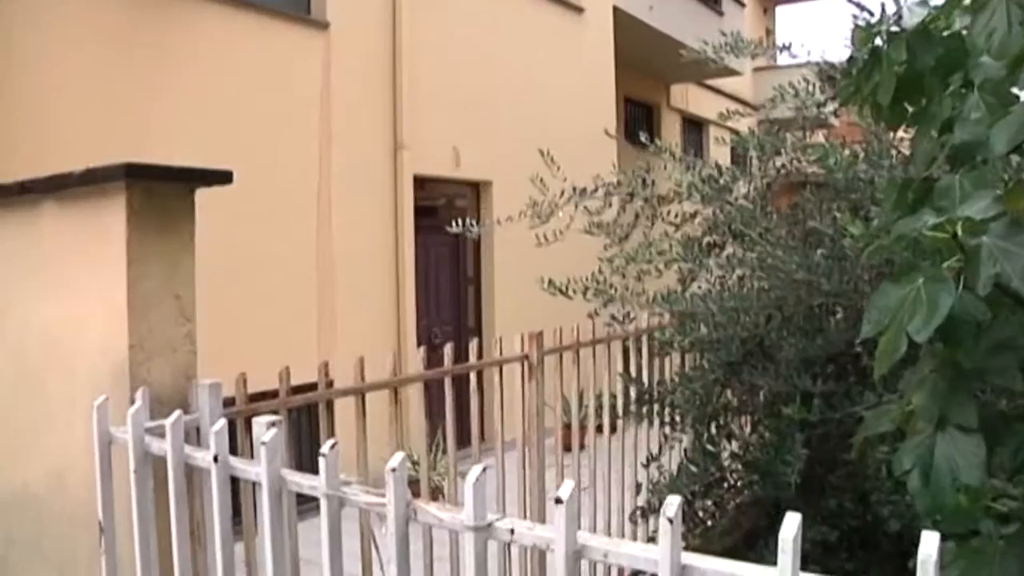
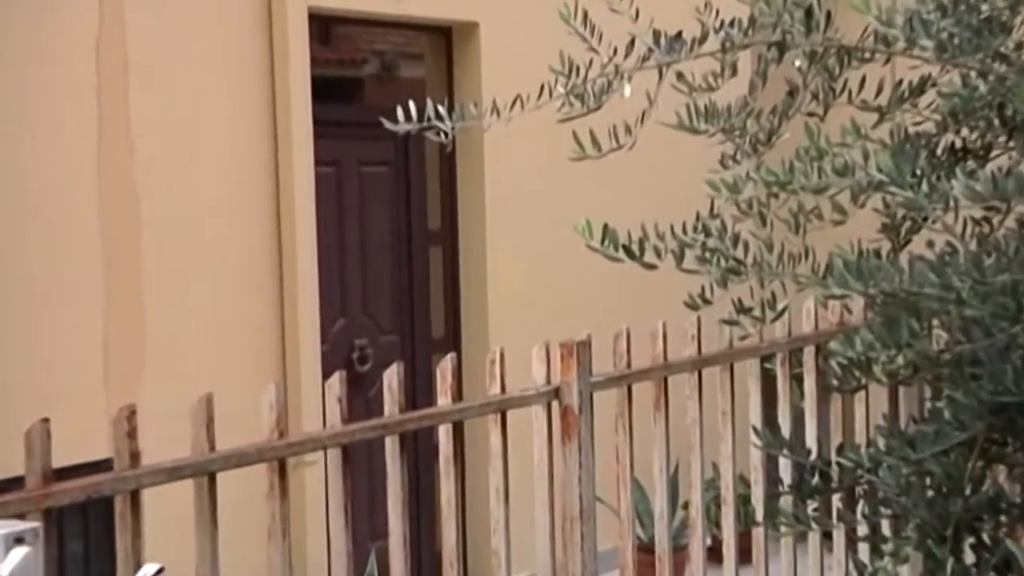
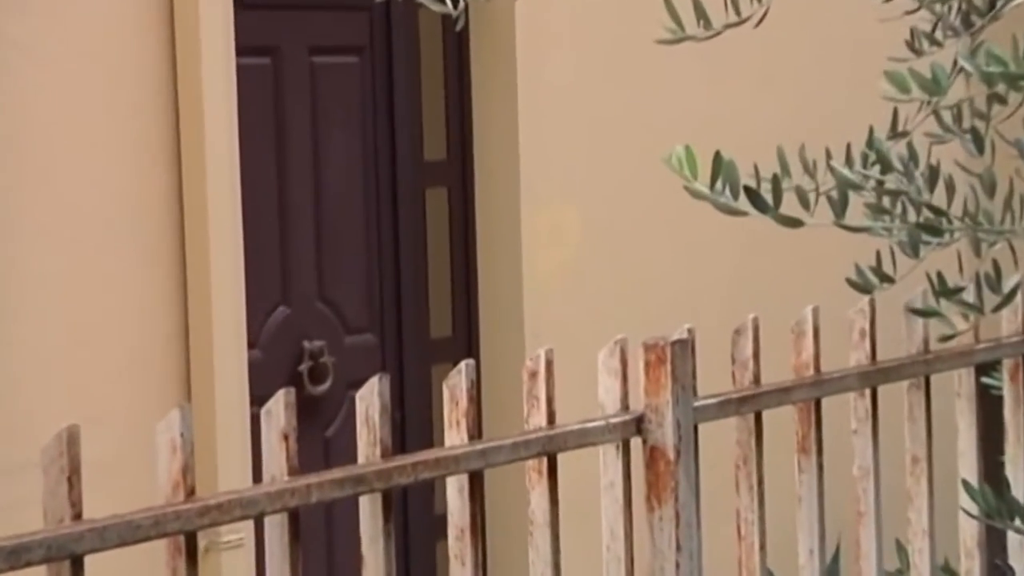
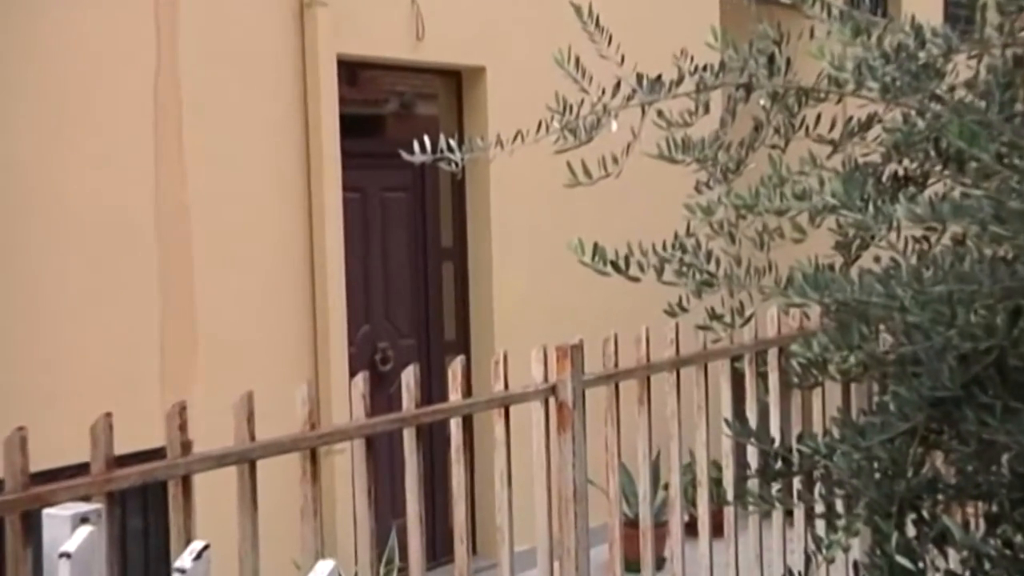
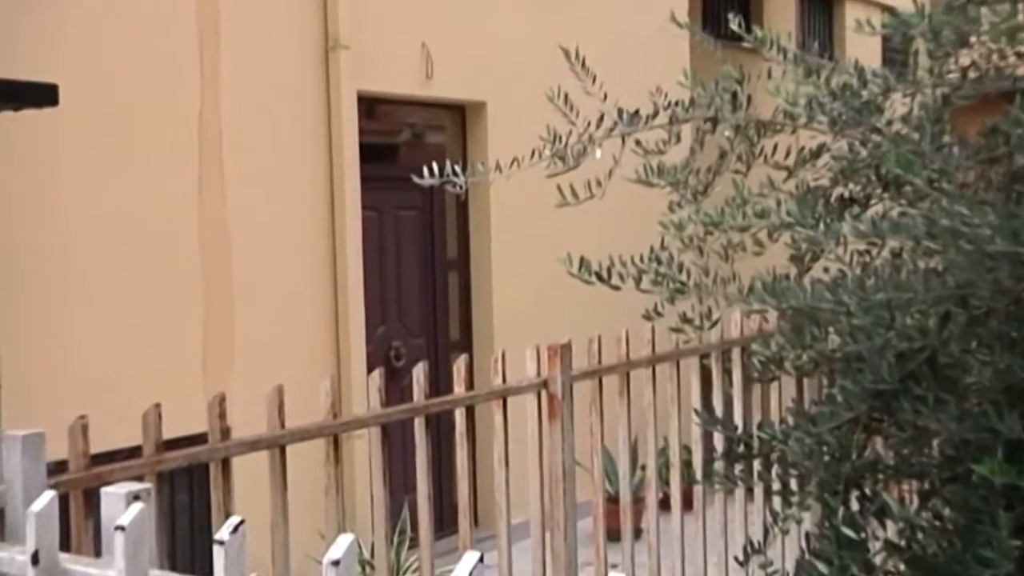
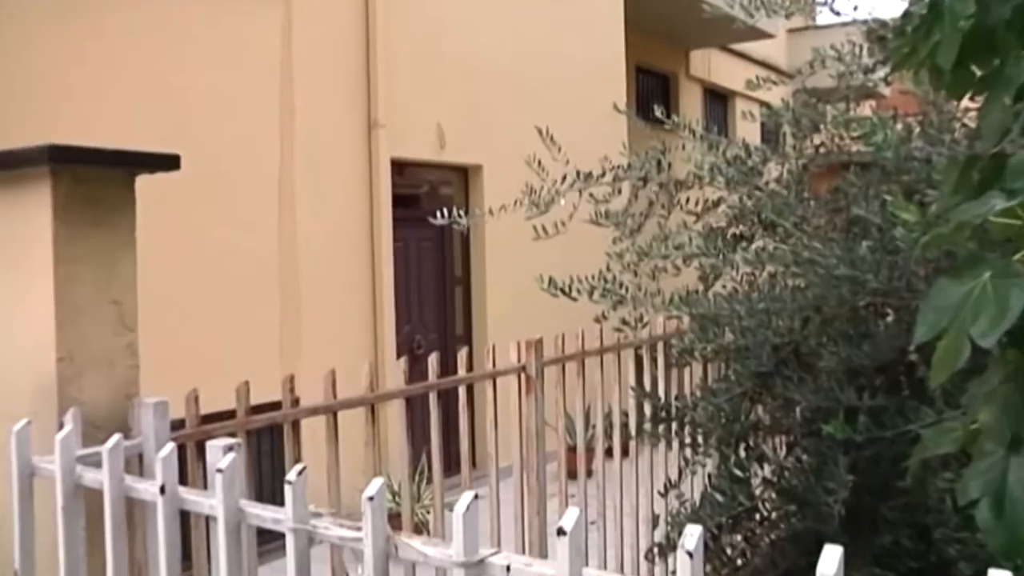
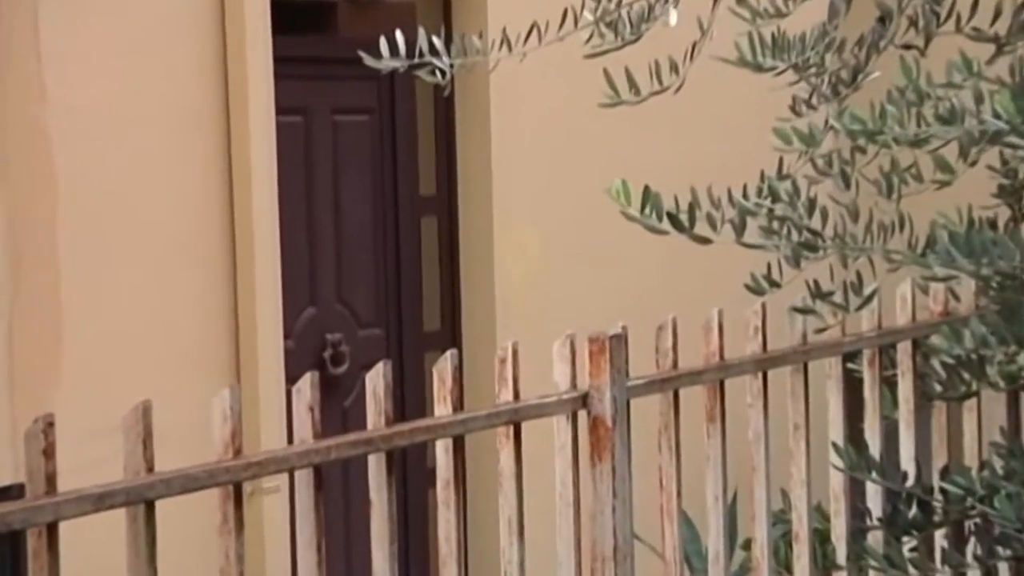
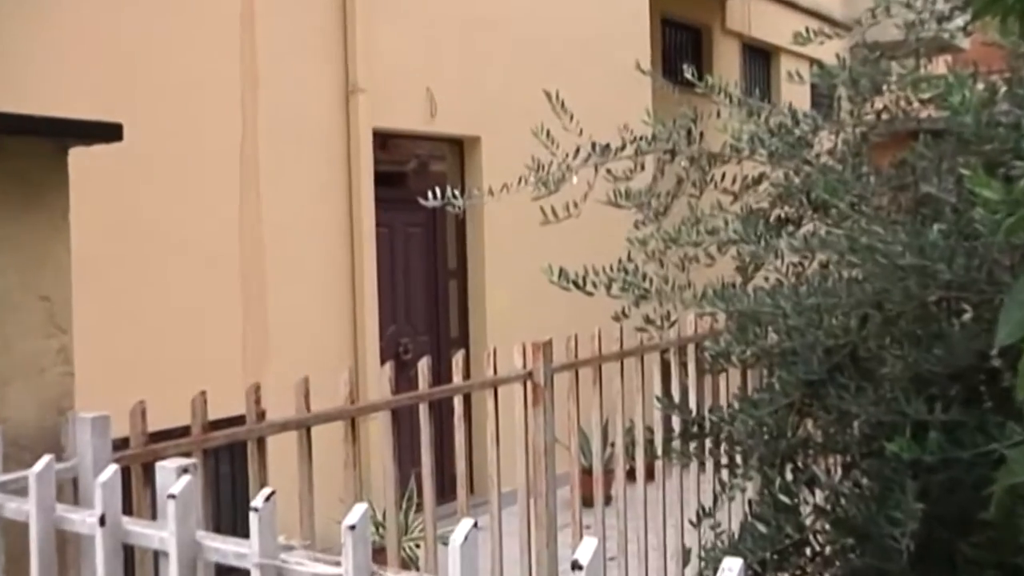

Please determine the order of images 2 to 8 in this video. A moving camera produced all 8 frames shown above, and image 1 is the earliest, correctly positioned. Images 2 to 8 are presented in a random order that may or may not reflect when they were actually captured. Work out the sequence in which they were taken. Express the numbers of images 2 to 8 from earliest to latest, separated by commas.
6, 8, 5, 4, 2, 7, 3
